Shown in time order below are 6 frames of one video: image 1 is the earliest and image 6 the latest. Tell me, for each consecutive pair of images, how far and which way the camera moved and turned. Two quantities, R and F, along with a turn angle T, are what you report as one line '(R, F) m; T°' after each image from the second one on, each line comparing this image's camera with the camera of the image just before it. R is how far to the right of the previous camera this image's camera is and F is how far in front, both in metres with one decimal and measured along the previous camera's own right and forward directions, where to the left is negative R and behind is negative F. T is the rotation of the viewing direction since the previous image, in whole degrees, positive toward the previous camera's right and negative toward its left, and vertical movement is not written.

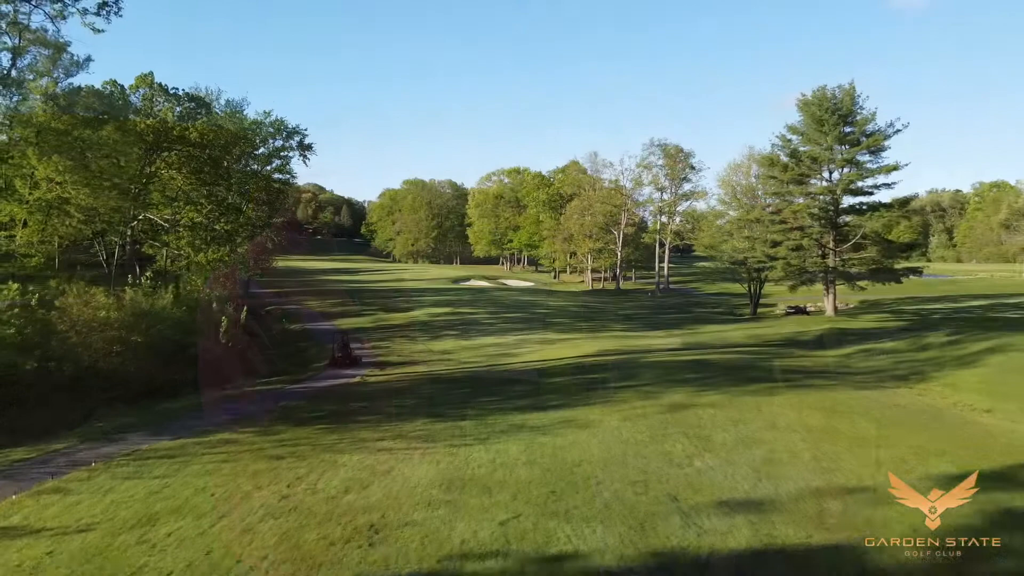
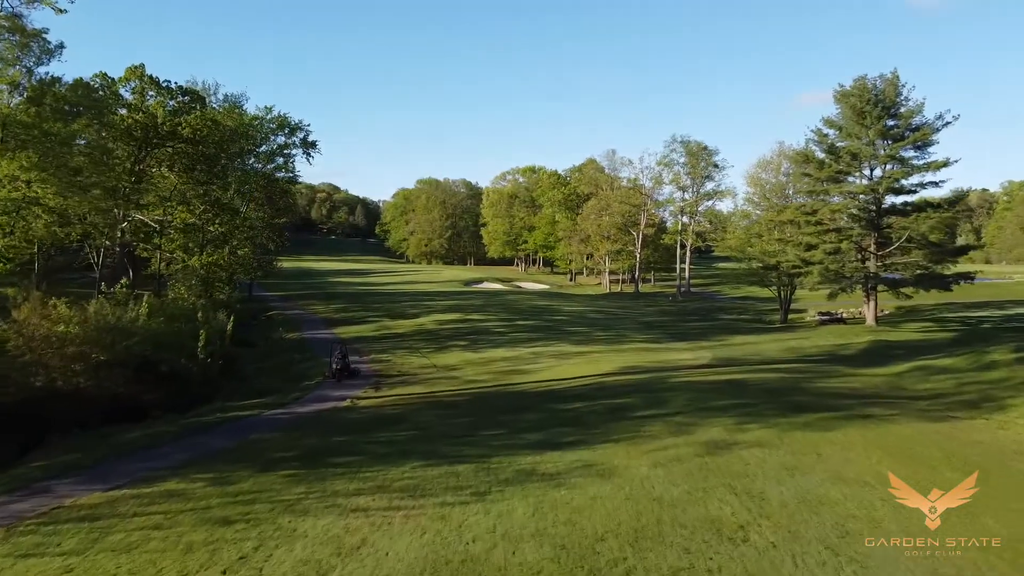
(+0.1, +2.0) m; -1°
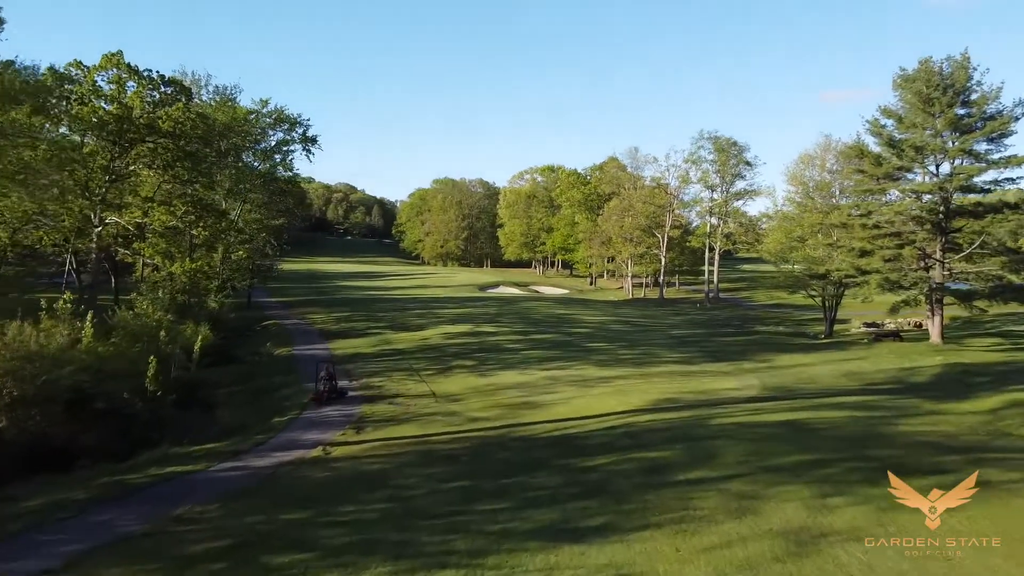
(+0.1, +2.8) m; -1°
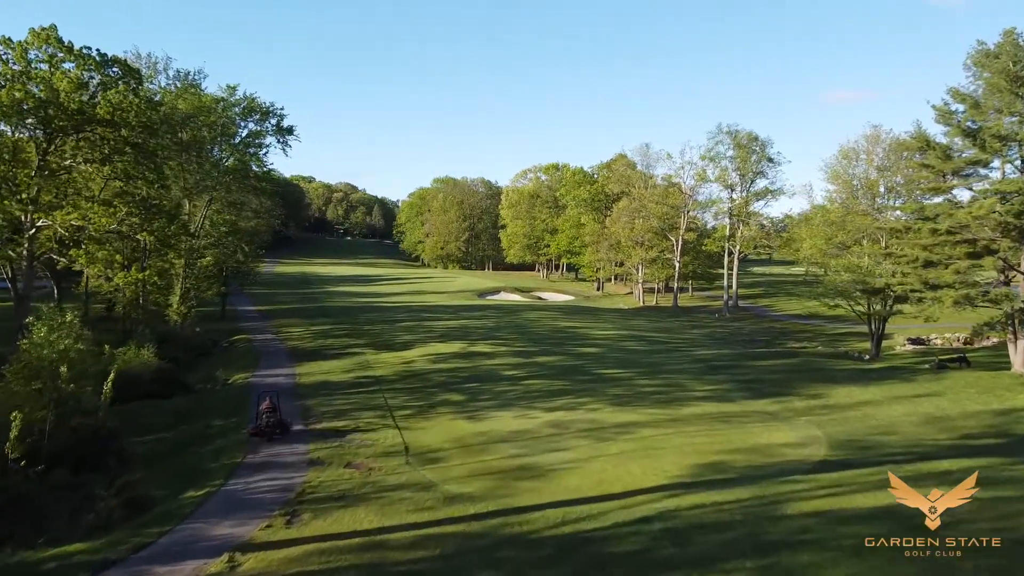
(+0.1, +3.7) m; 0°
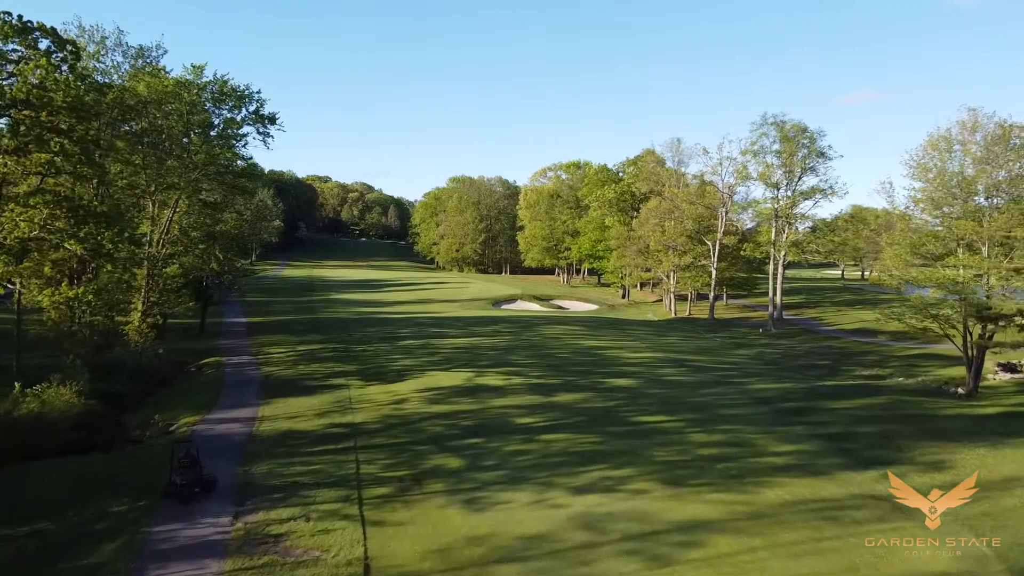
(+0.1, +4.3) m; -1°
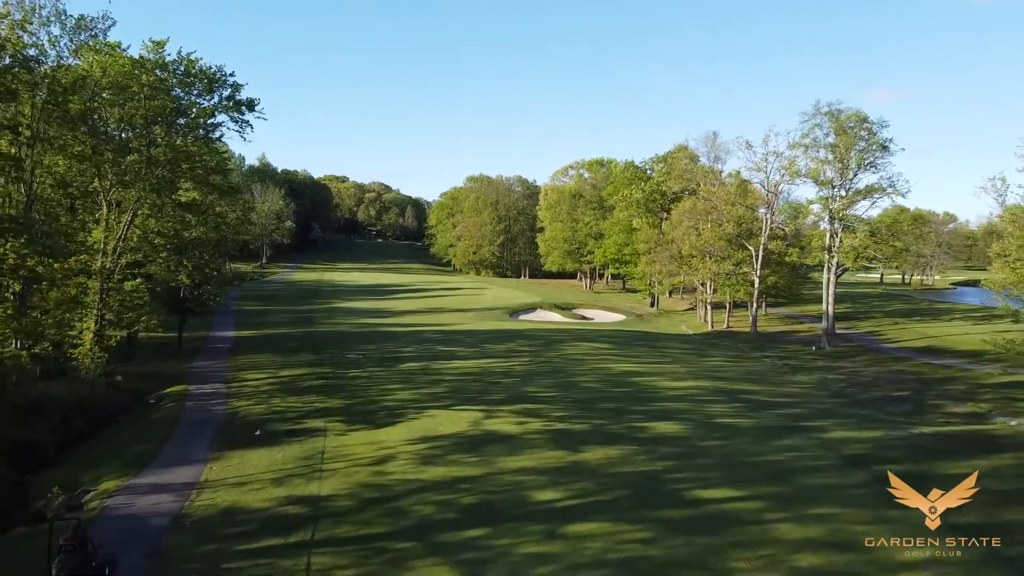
(+0.1, +4.0) m; -1°
